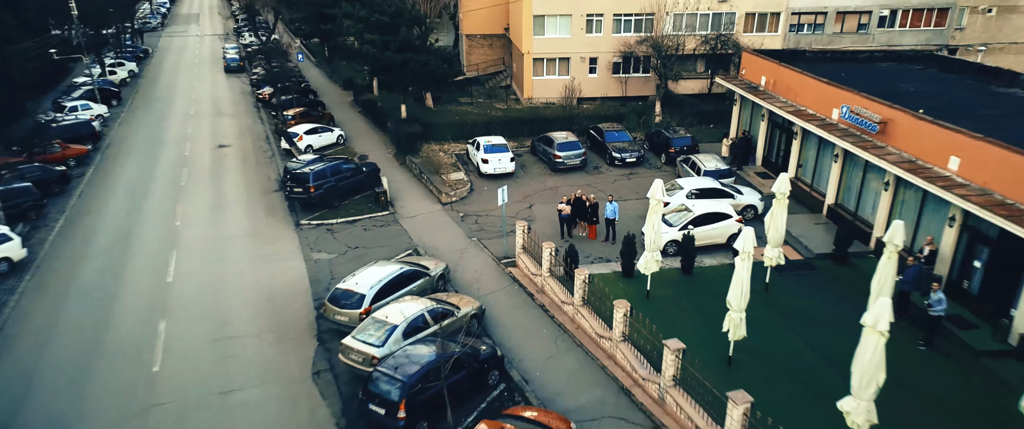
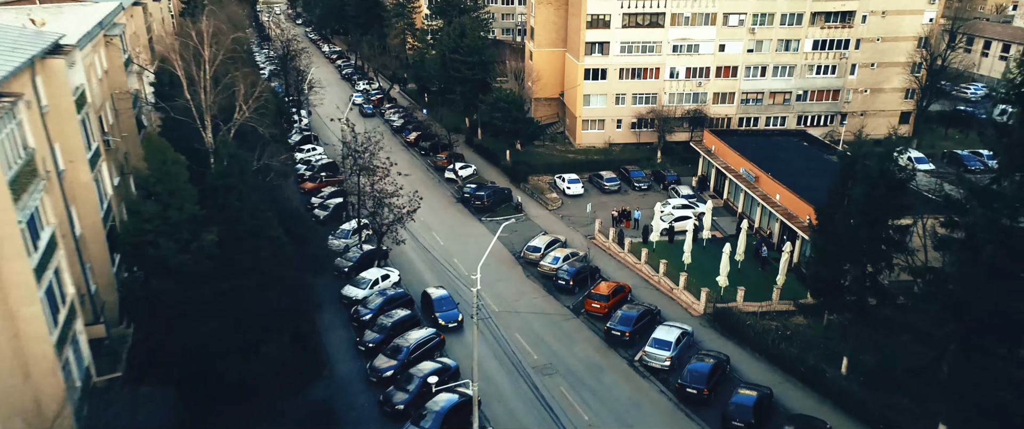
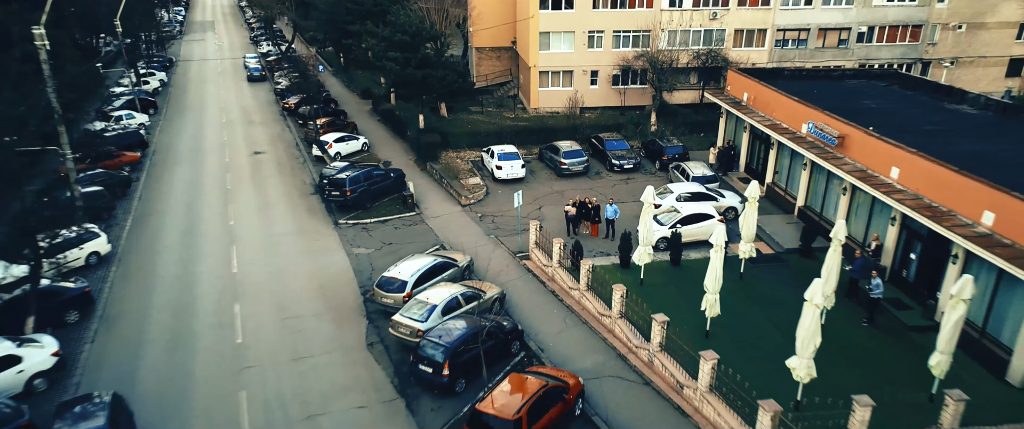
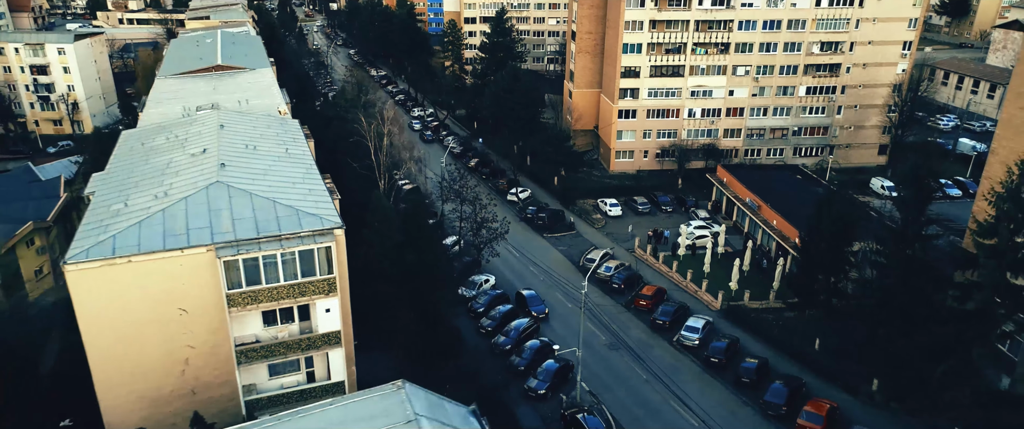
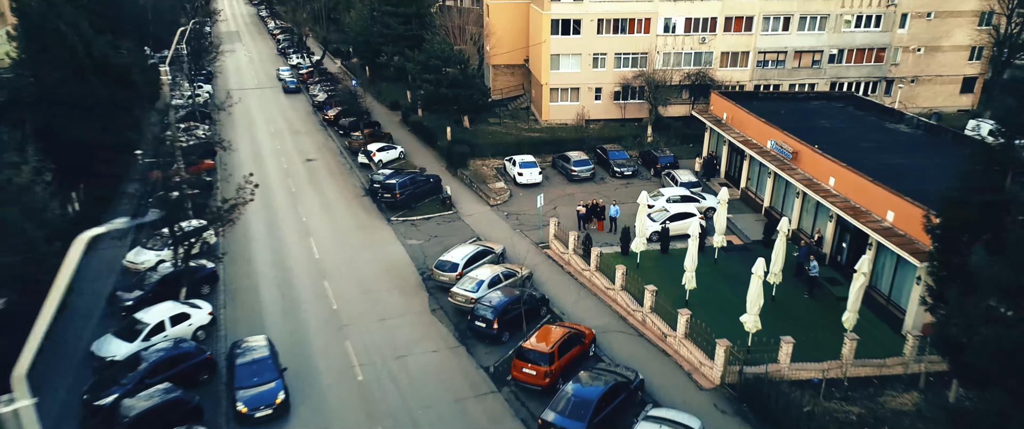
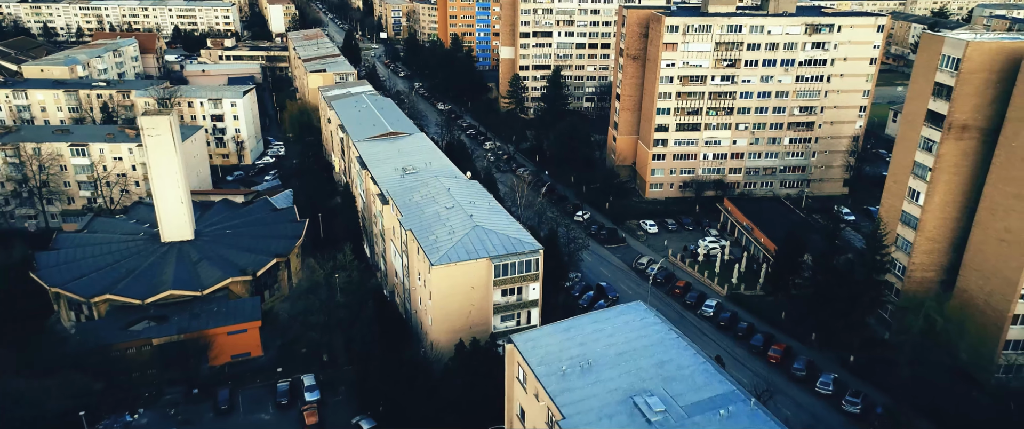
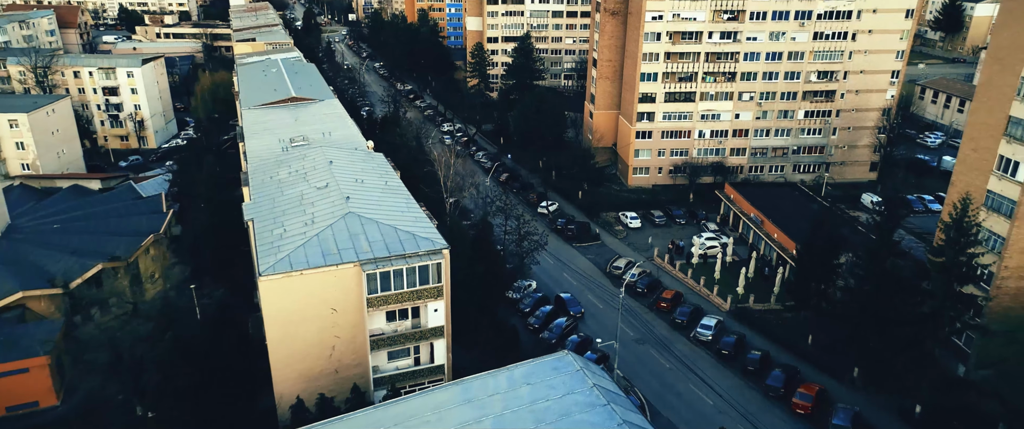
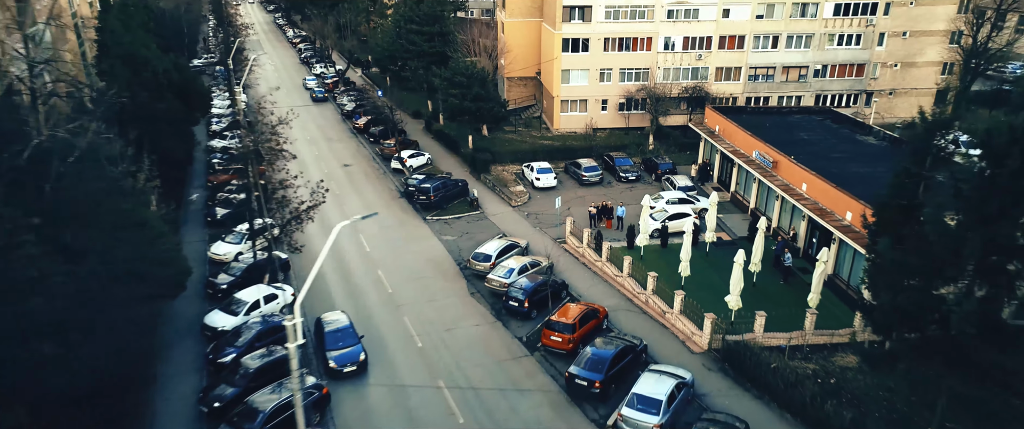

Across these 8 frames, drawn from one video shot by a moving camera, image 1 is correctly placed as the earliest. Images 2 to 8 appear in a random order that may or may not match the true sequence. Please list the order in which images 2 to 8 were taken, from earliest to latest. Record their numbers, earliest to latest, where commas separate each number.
3, 5, 8, 2, 4, 7, 6
